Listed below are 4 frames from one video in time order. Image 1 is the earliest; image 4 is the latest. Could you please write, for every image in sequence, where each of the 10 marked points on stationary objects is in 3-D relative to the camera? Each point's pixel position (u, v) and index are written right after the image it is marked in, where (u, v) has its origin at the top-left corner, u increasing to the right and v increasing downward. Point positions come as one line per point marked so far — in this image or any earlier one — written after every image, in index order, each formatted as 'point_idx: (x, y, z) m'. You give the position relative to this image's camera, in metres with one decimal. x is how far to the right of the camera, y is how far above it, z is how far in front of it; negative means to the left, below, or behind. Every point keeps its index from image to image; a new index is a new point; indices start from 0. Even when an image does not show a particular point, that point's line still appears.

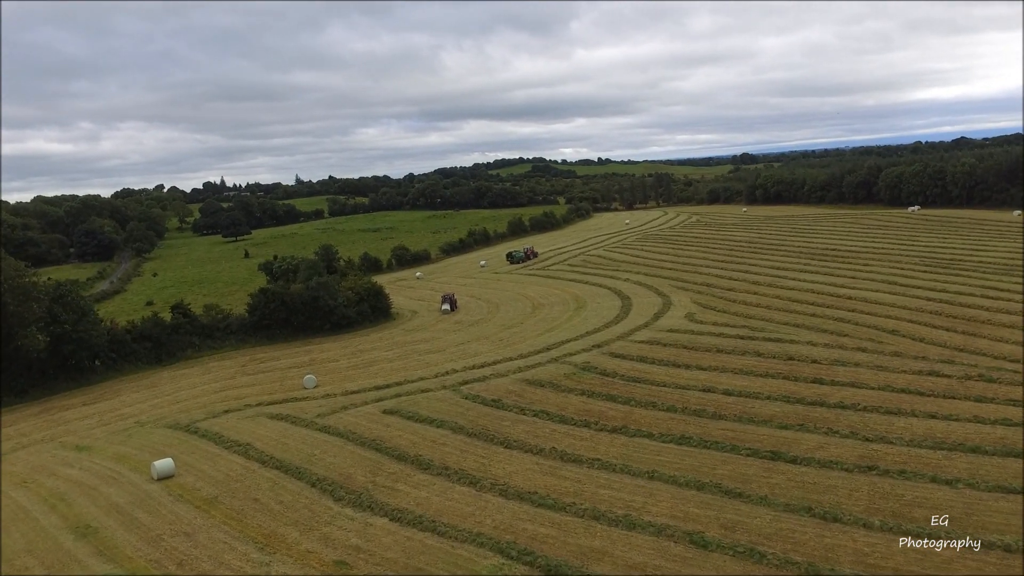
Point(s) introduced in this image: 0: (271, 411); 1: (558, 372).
0: (-8.0, -4.1, +19.0) m
1: (+1.6, -2.9, +19.9) m
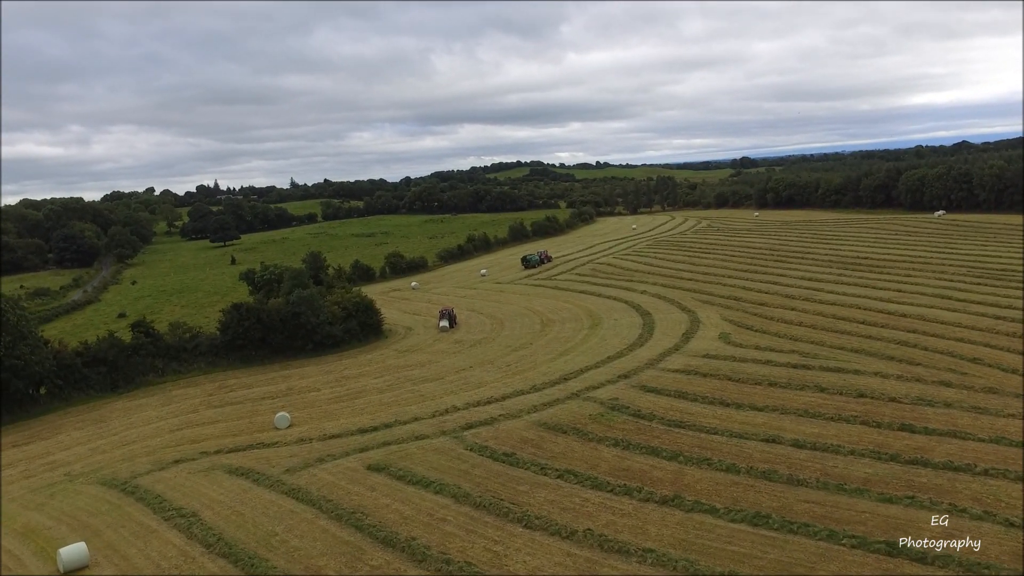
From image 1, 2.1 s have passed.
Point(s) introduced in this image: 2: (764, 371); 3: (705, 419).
0: (-7.6, -4.7, +15.5) m
1: (+2.0, -3.6, +16.4) m
2: (+8.3, -2.7, +18.9) m
3: (+5.2, -3.5, +15.5) m
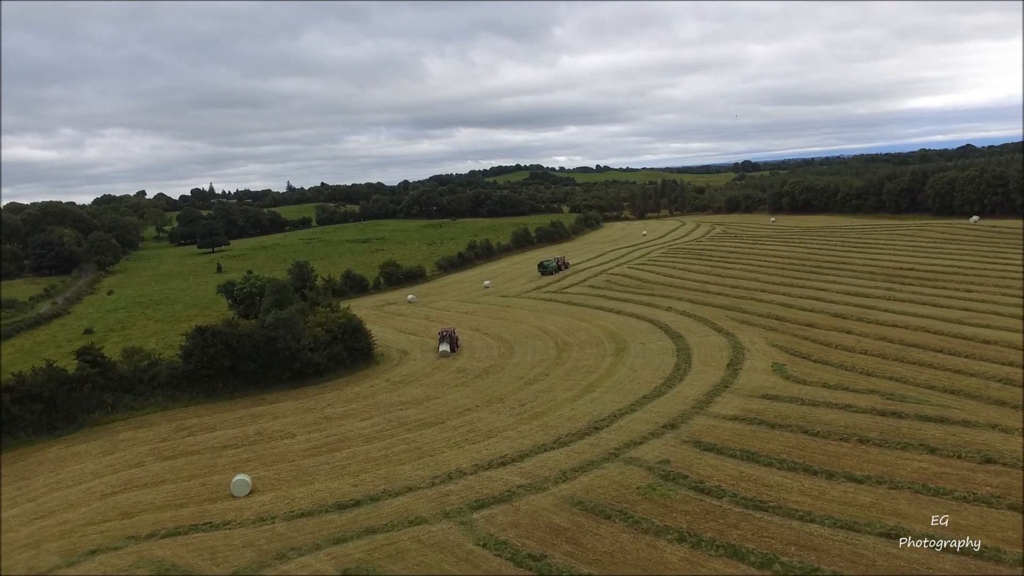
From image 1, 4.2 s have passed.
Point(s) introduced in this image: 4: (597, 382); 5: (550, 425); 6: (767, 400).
0: (-7.1, -5.4, +11.7) m
1: (+2.5, -4.3, +12.6) m
2: (+8.8, -3.5, +15.1) m
3: (+5.7, -4.3, +11.7) m
4: (+2.9, -3.3, +19.9) m
5: (+1.1, -3.9, +16.4) m
6: (+7.6, -3.3, +17.1) m
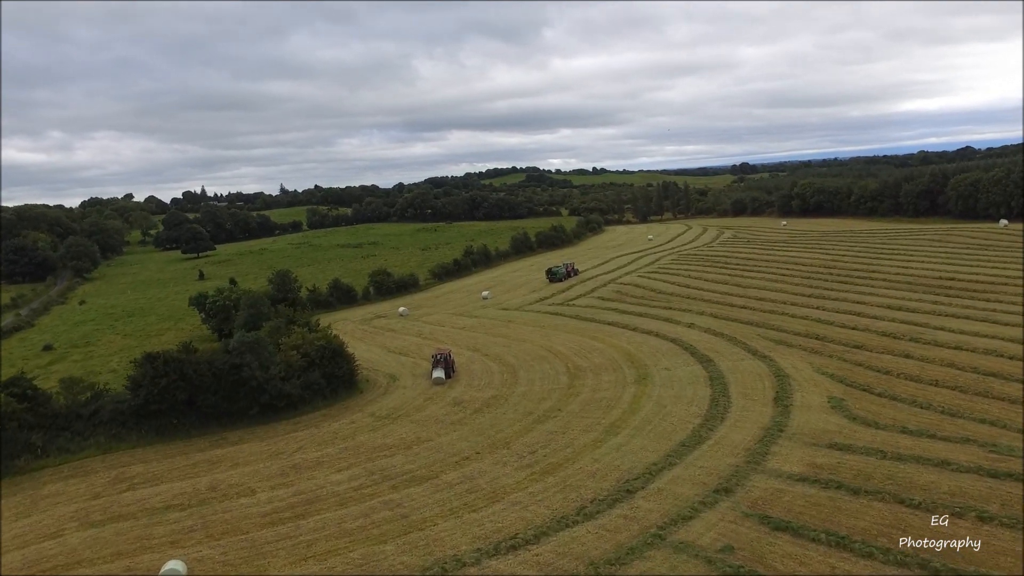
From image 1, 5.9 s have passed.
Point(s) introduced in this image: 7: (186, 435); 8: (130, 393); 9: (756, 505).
0: (-6.9, -6.0, +8.3) m
1: (+2.7, -4.9, +9.4) m
2: (+9.0, -4.1, +11.9) m
3: (+6.0, -4.8, +8.5) m
4: (+3.1, -3.9, +16.6) m
5: (+1.3, -4.5, +13.1) m
6: (+7.8, -3.9, +13.8) m
7: (-10.9, -4.9, +19.3) m
8: (-12.8, -3.5, +19.2) m
9: (+5.0, -4.4, +11.6) m
